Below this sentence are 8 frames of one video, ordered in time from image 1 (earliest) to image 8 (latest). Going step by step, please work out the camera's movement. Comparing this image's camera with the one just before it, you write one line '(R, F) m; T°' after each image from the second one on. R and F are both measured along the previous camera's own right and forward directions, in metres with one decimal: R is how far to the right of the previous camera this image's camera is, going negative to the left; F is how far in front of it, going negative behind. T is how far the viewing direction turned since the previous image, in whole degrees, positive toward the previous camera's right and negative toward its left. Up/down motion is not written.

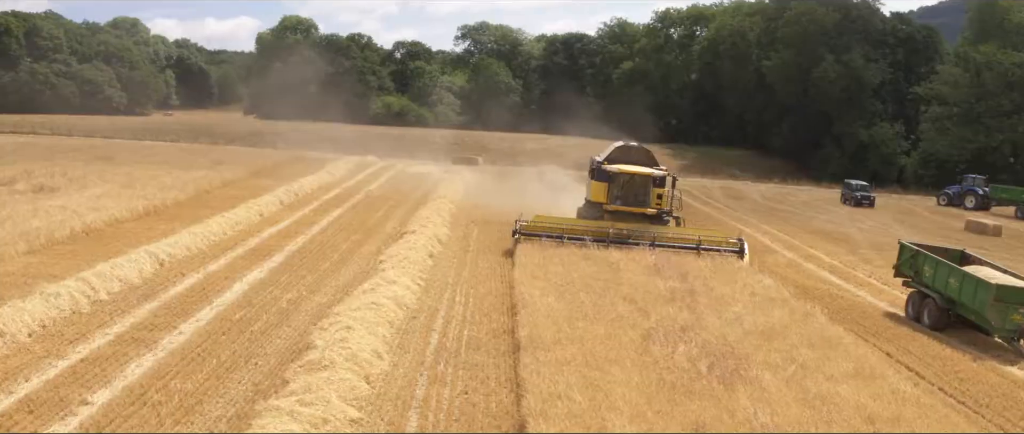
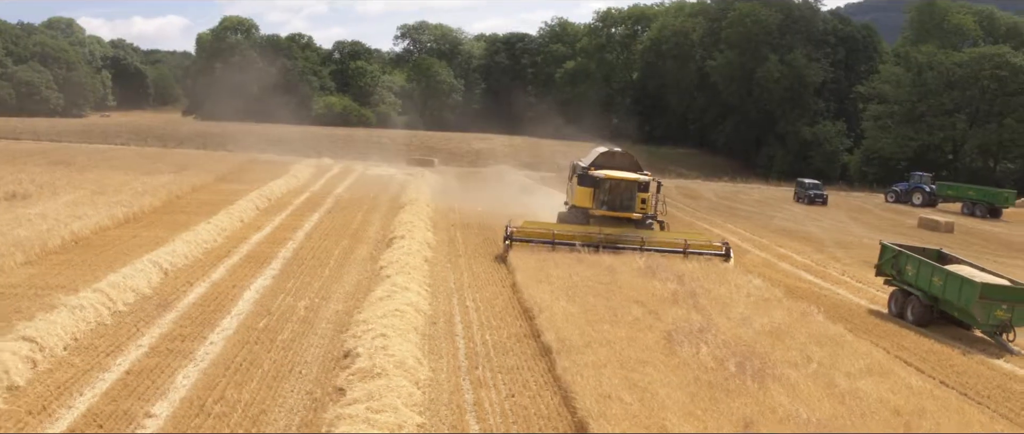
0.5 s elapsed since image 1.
(-0.9, -0.4) m; +3°
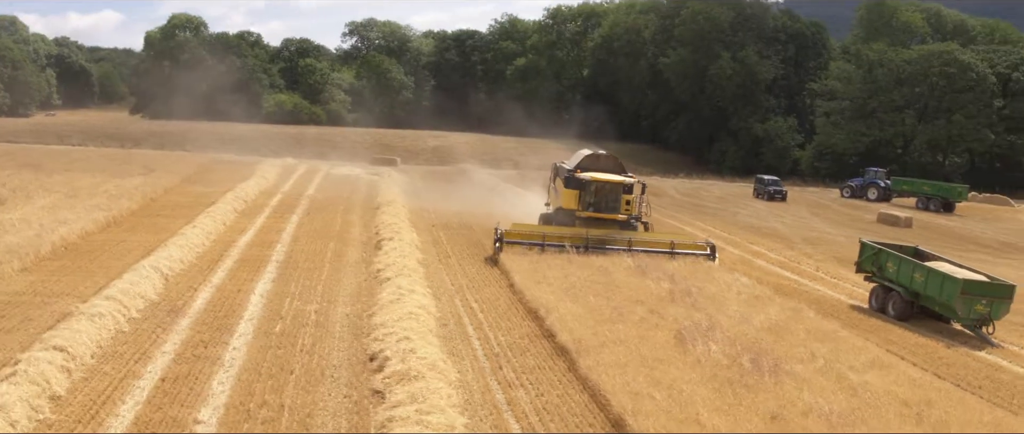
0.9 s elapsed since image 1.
(-0.7, -0.4) m; +3°
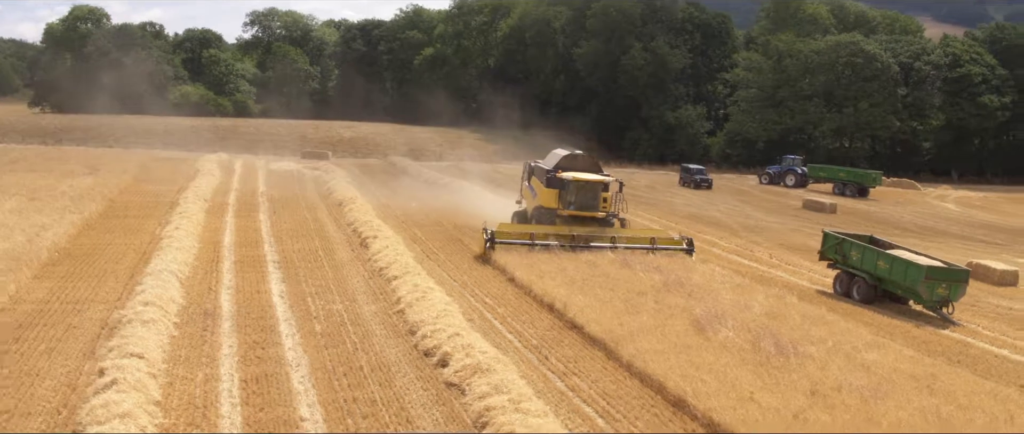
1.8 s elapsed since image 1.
(-1.5, -1.0) m; +5°
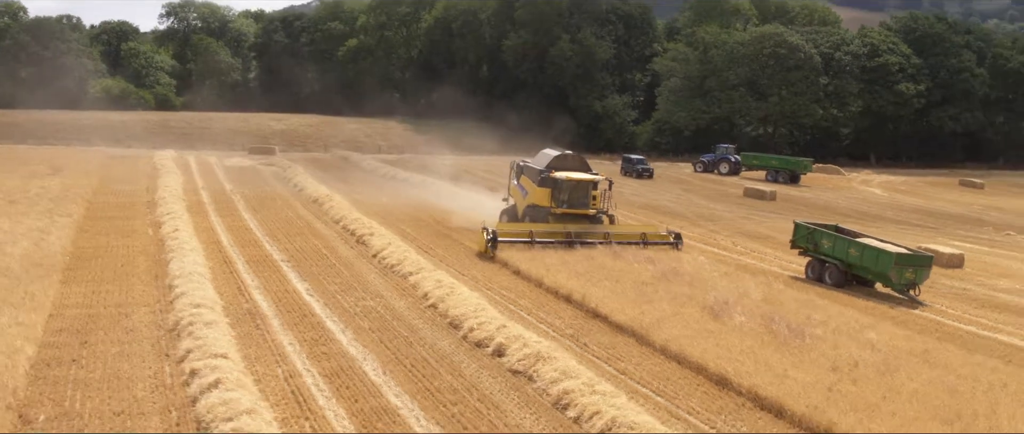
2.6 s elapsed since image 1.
(-1.5, -1.2) m; +5°
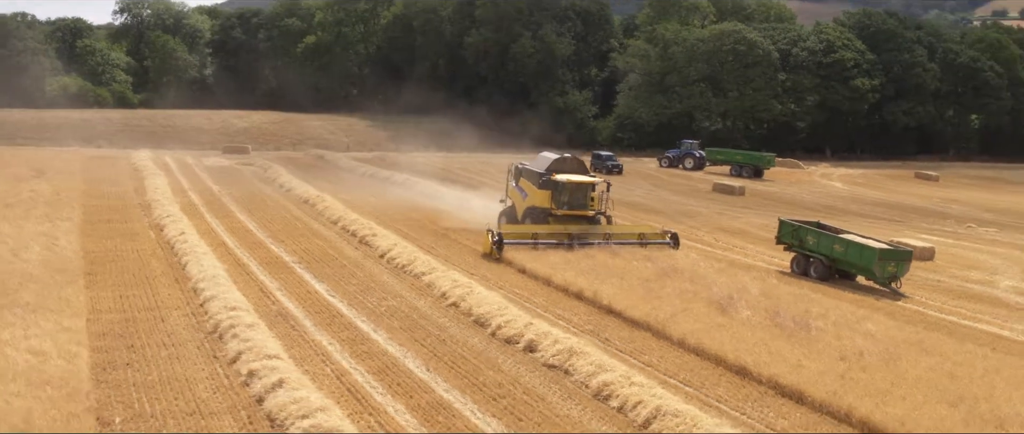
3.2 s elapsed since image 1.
(-1.0, -0.9) m; +3°
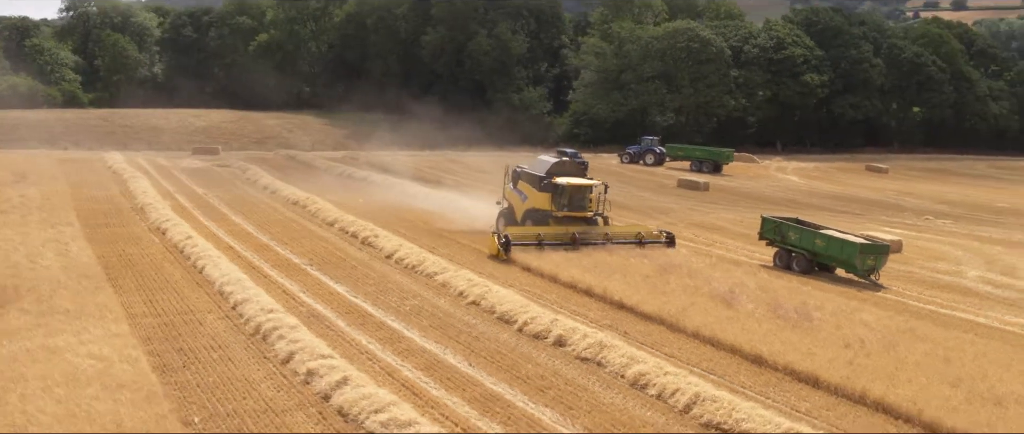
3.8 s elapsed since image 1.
(-1.2, -1.1) m; +3°
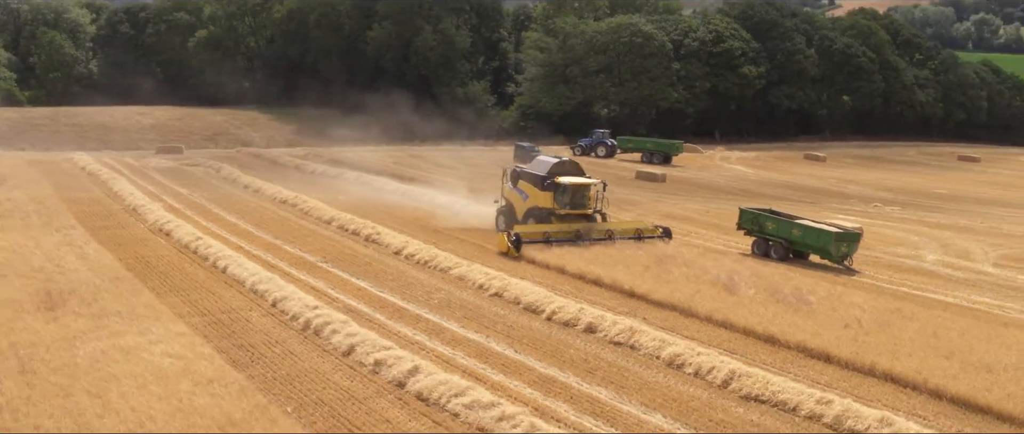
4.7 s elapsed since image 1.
(-1.6, -1.6) m; +4°
